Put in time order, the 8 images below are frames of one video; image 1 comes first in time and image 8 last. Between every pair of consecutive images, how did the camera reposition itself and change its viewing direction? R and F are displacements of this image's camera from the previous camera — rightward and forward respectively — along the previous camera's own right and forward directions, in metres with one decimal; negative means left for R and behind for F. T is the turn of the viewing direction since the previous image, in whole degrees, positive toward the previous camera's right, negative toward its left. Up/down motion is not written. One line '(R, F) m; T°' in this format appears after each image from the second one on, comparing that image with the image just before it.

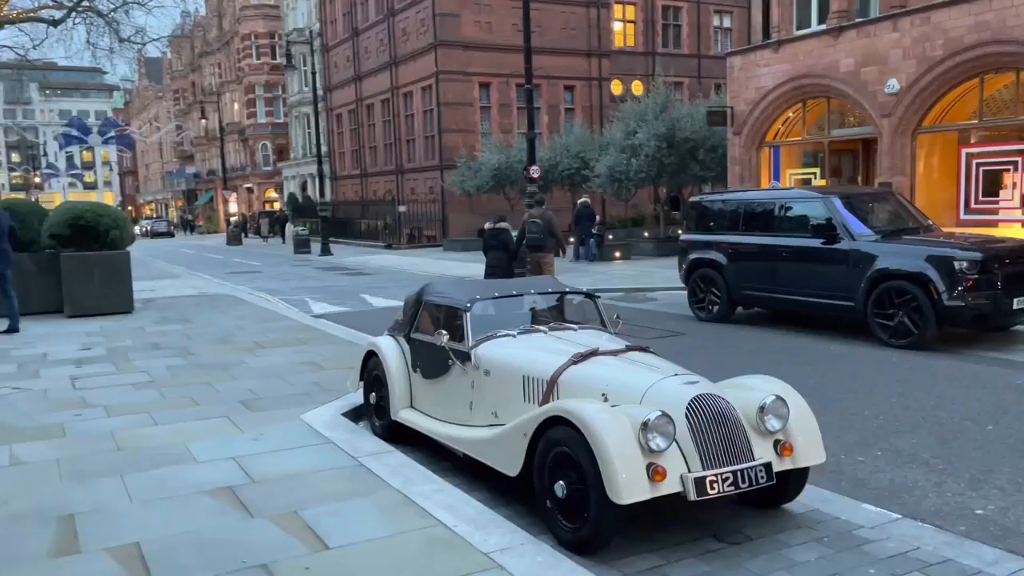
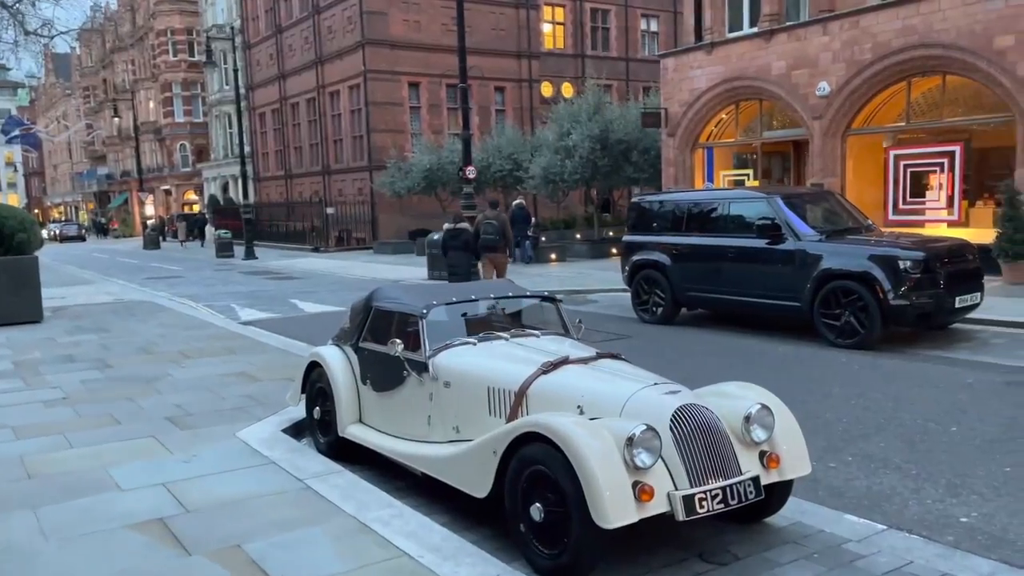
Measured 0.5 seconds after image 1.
(-0.2, +0.4) m; +5°
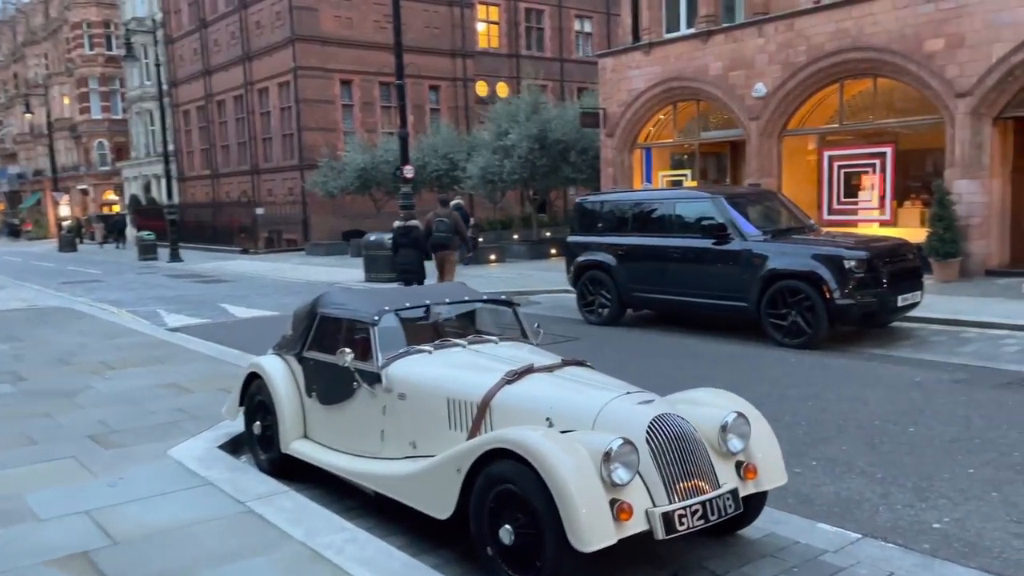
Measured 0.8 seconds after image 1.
(-0.1, +0.3) m; +5°
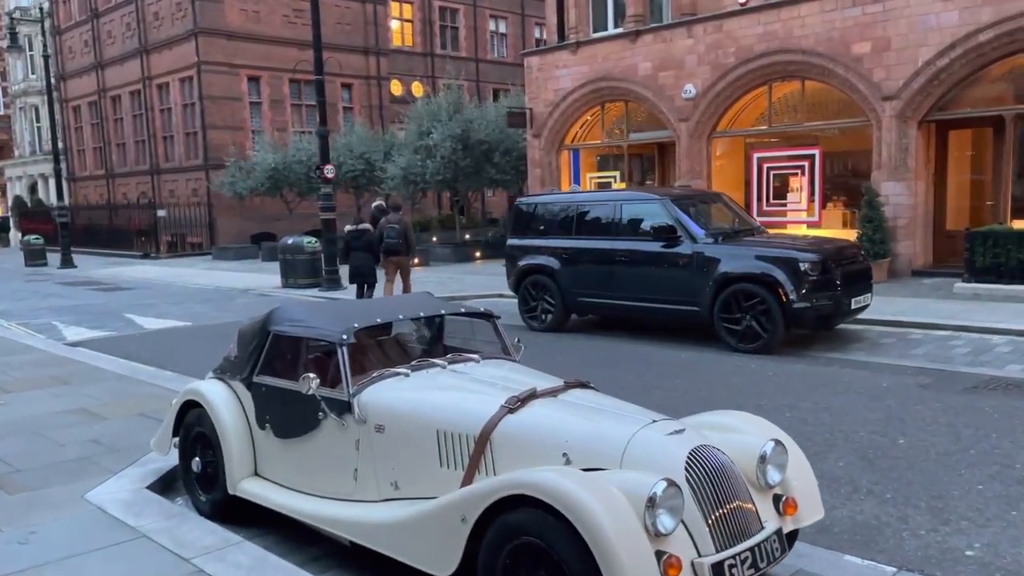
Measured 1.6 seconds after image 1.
(-0.4, +0.6) m; +6°
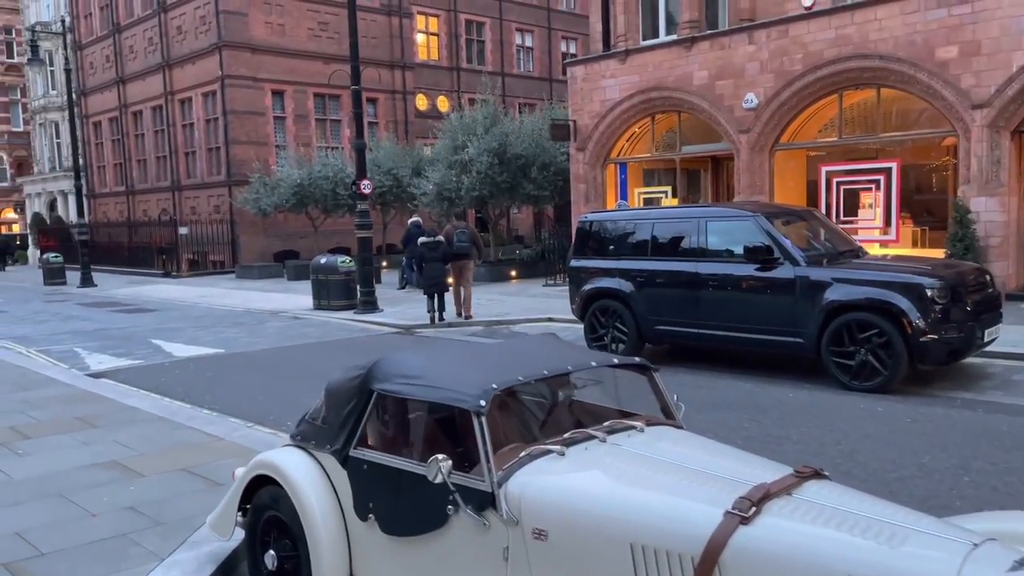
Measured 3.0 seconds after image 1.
(-0.7, +1.1) m; -1°
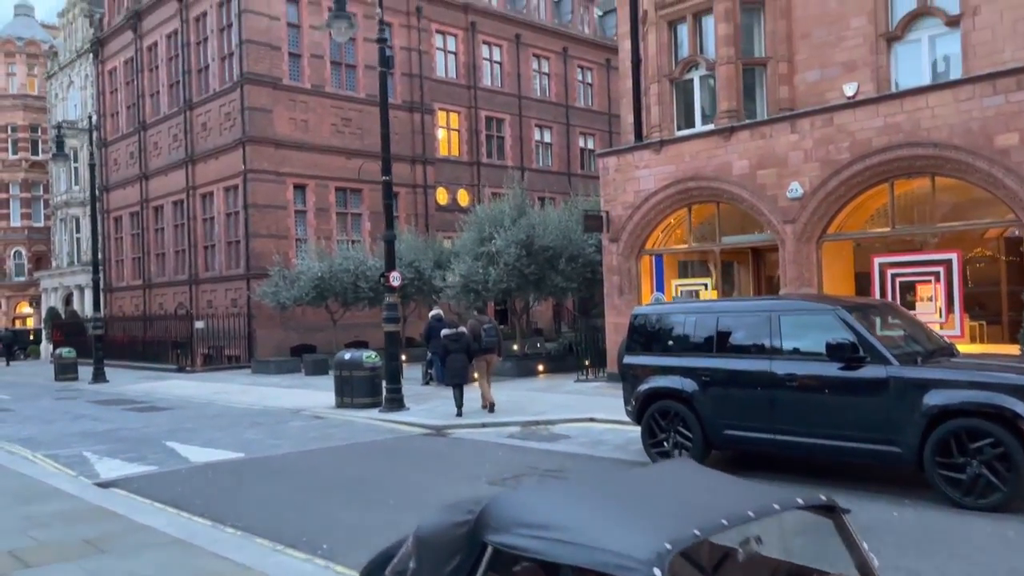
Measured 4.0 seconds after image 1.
(-0.5, +0.8) m; -1°
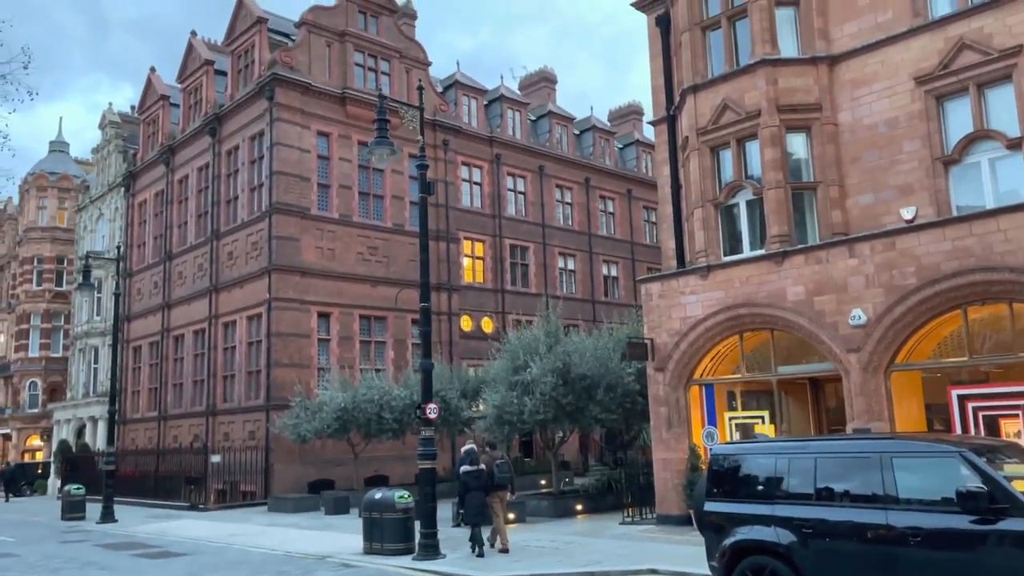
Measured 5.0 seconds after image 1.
(-0.6, +0.9) m; -1°
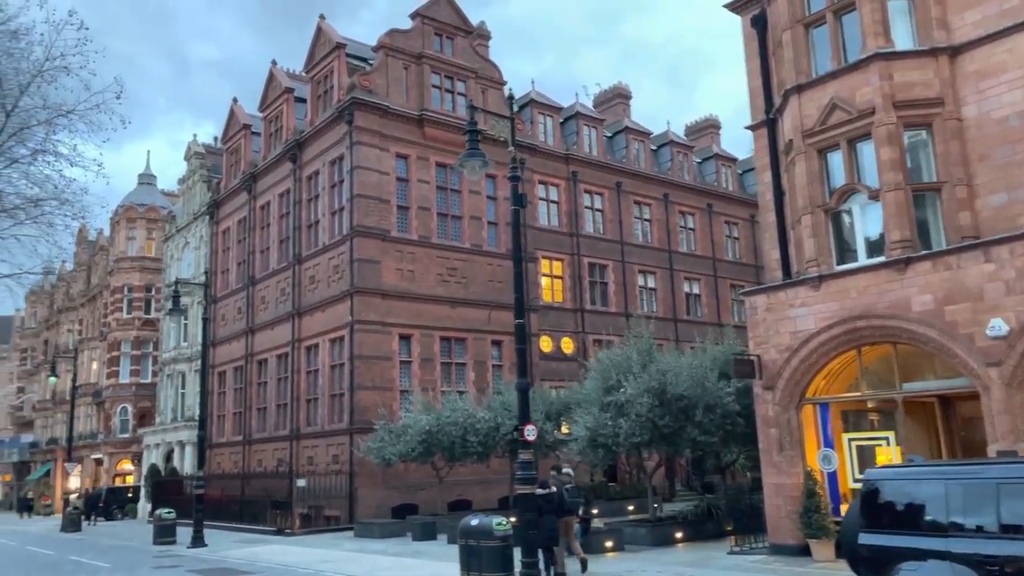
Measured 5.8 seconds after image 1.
(-0.6, +0.7) m; -5°
